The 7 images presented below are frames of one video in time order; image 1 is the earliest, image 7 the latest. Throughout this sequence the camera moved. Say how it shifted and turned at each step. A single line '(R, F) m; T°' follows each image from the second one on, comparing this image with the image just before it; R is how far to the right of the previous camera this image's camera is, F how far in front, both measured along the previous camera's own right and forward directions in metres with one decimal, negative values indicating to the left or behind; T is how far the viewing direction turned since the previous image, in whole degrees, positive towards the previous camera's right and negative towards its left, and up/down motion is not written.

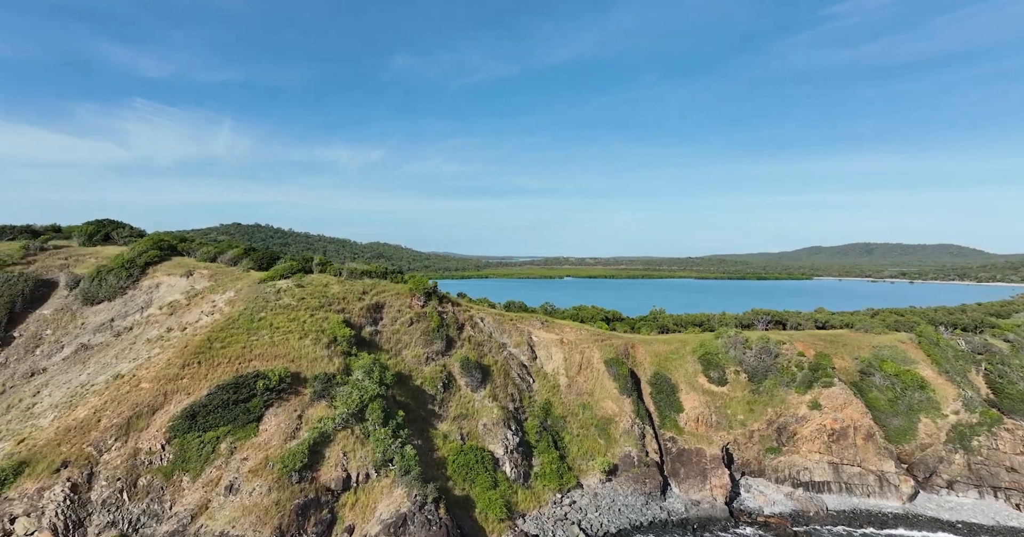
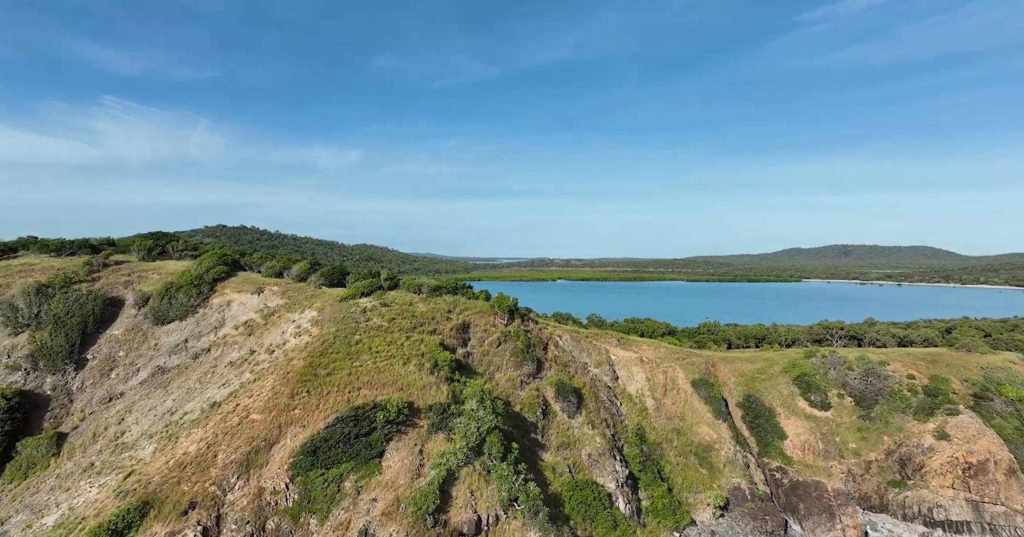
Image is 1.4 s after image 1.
(-6.2, +2.1) m; -1°
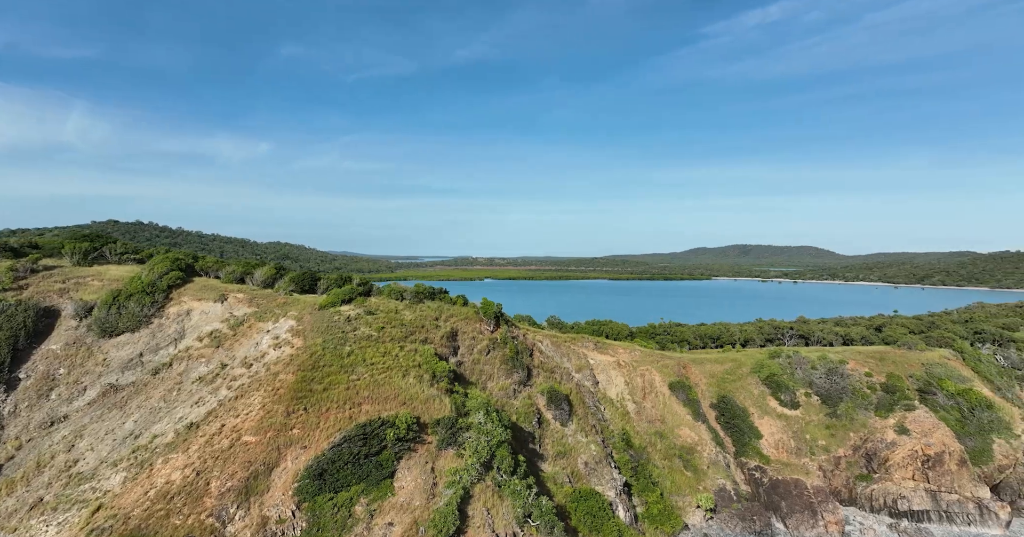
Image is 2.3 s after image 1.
(-3.5, +0.9) m; +7°
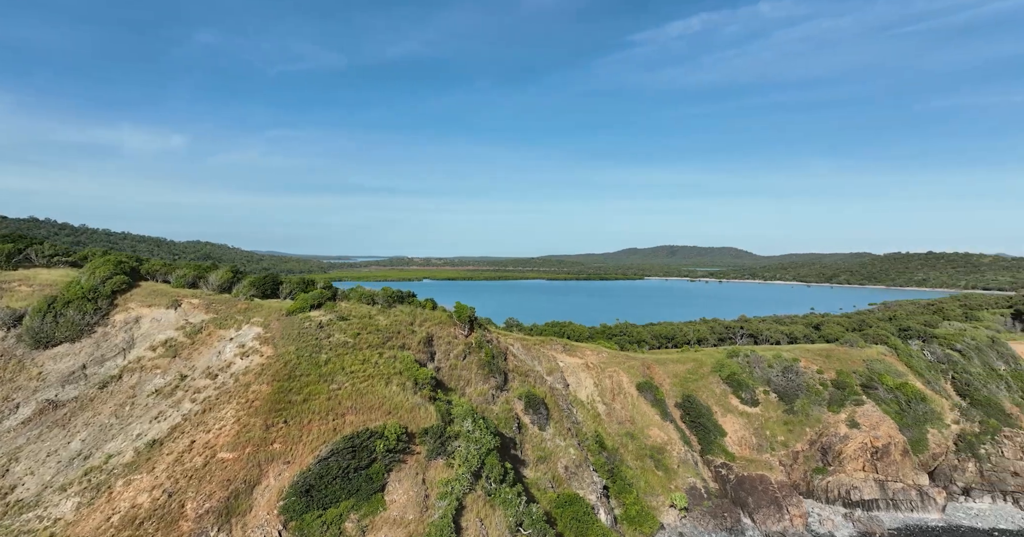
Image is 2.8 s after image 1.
(-2.1, +0.4) m; +6°
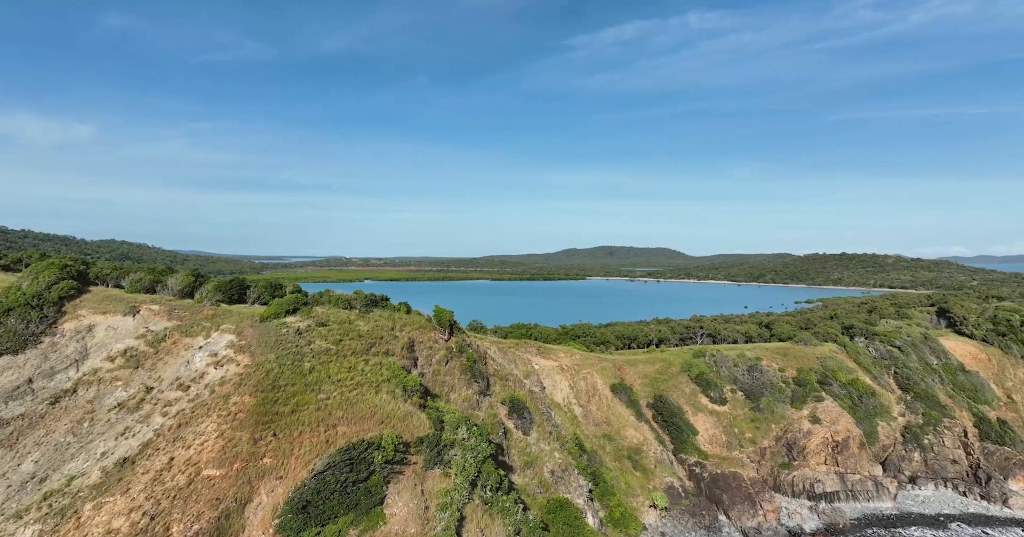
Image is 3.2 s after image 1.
(-2.1, +0.3) m; +5°
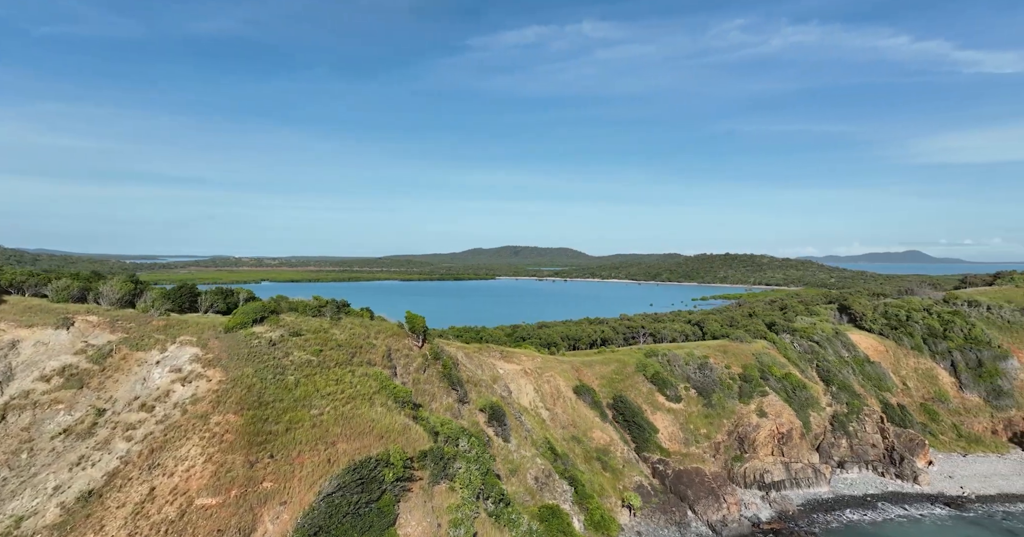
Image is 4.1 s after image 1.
(-3.7, +0.5) m; +8°
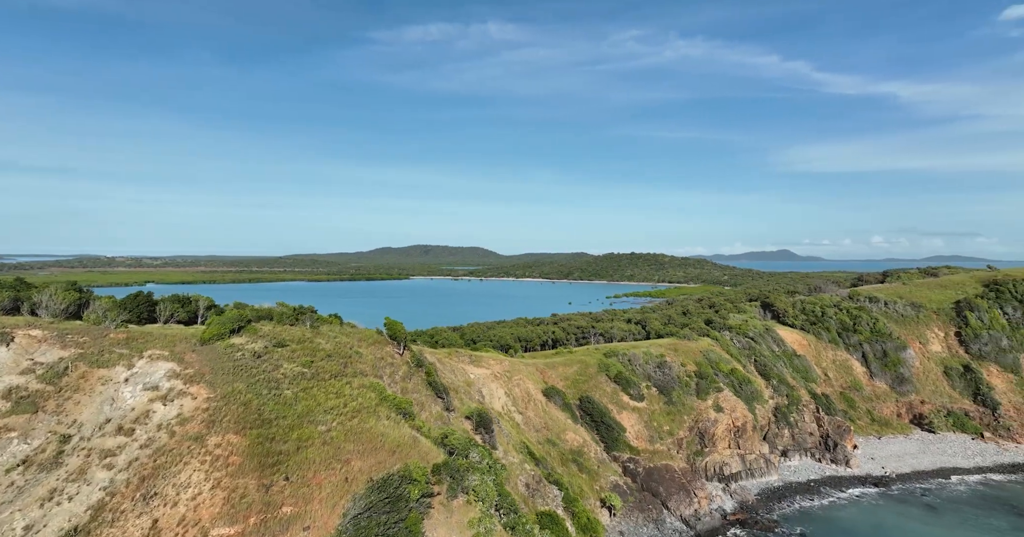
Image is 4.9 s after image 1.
(-3.8, +0.3) m; +8°
